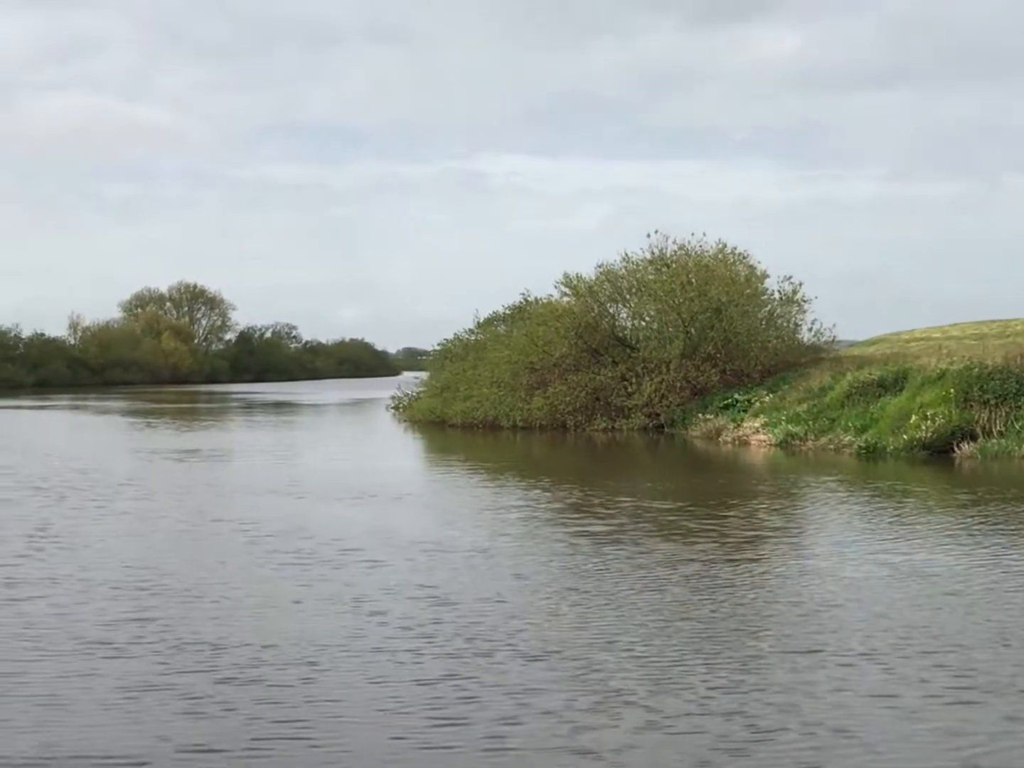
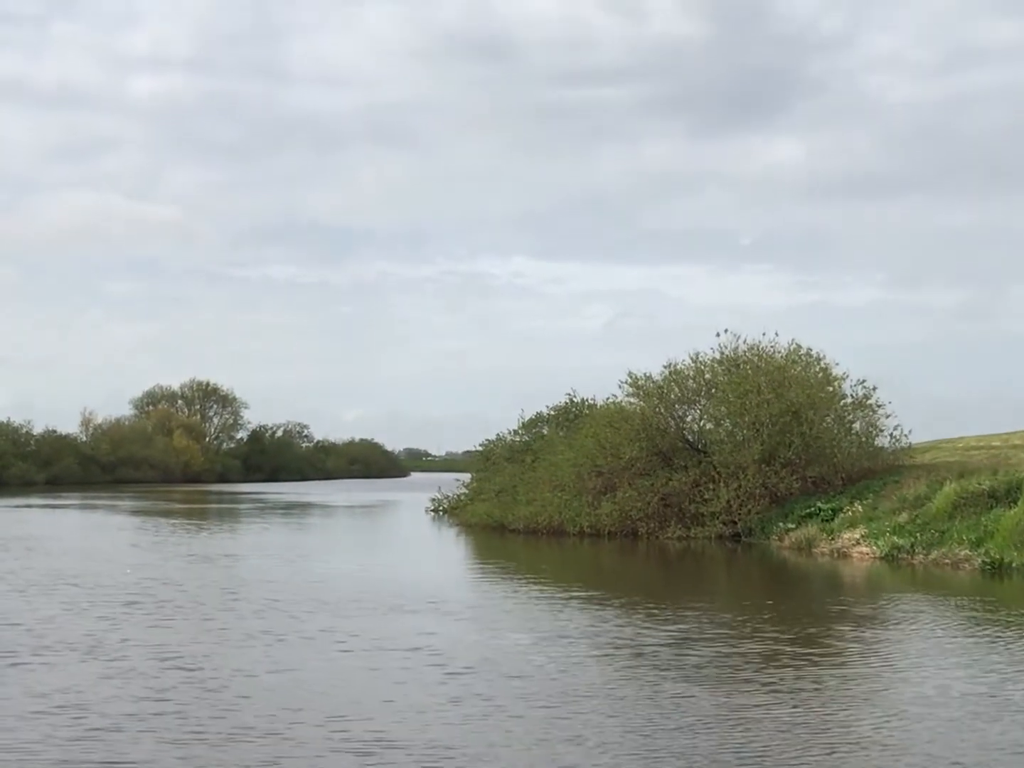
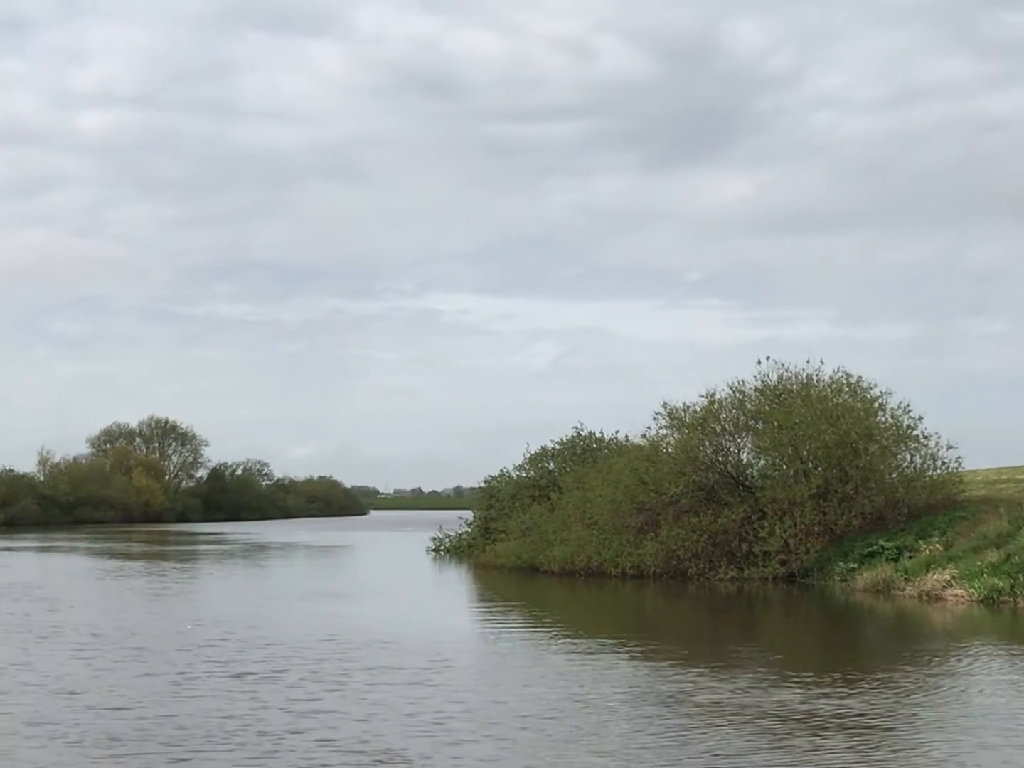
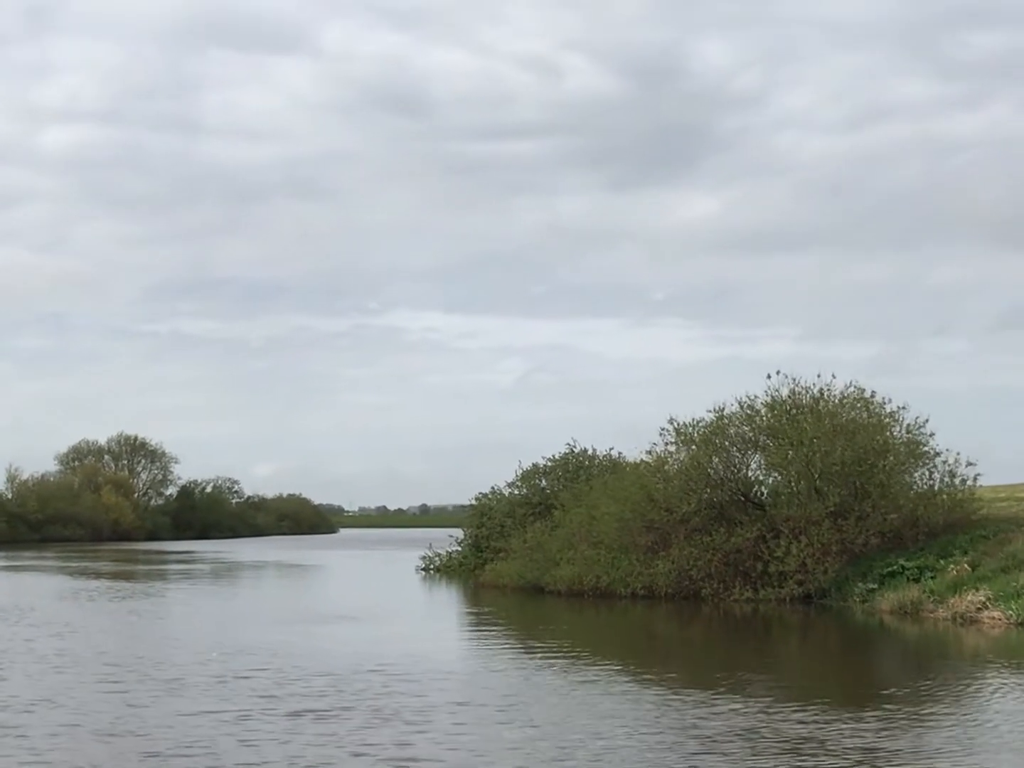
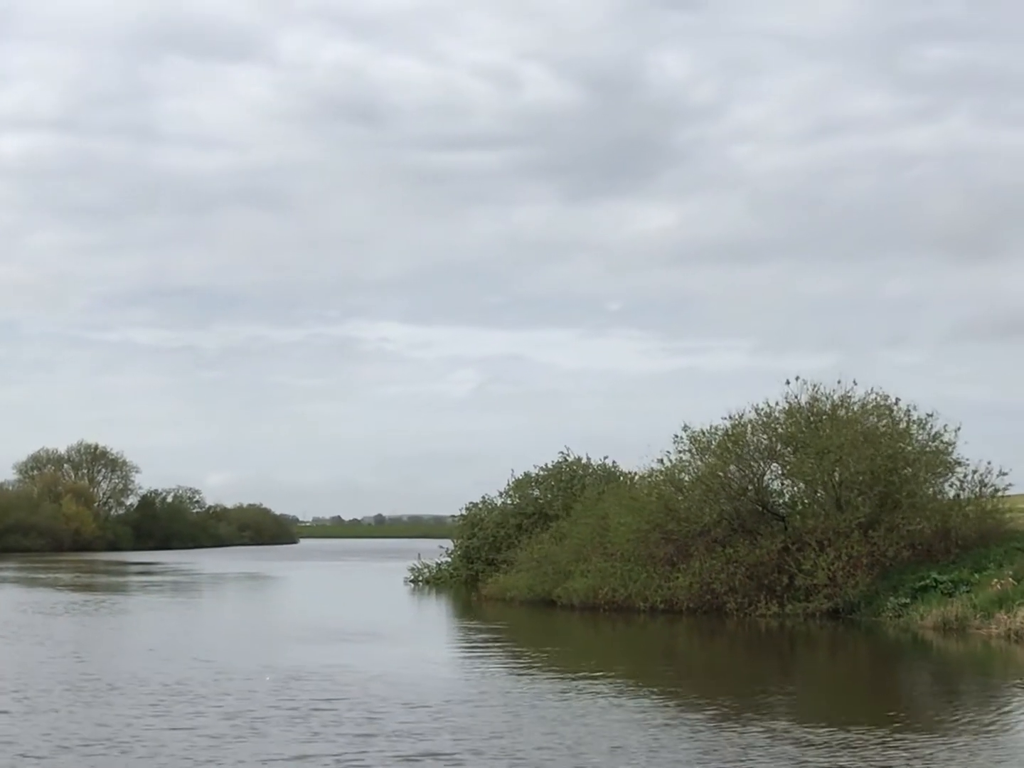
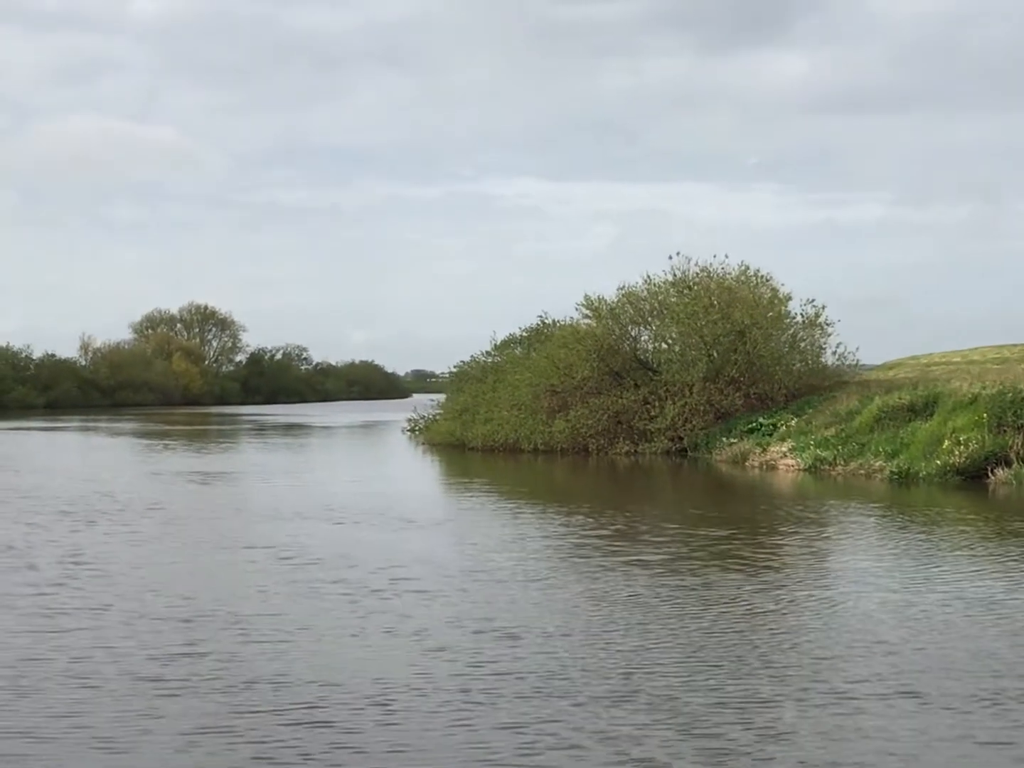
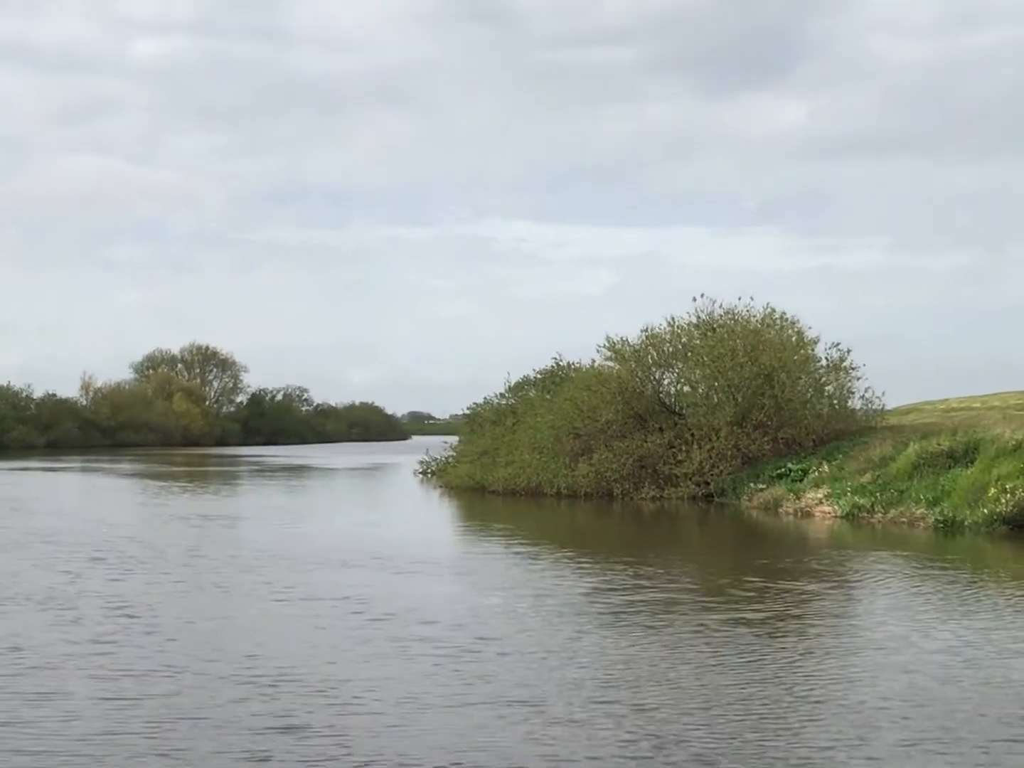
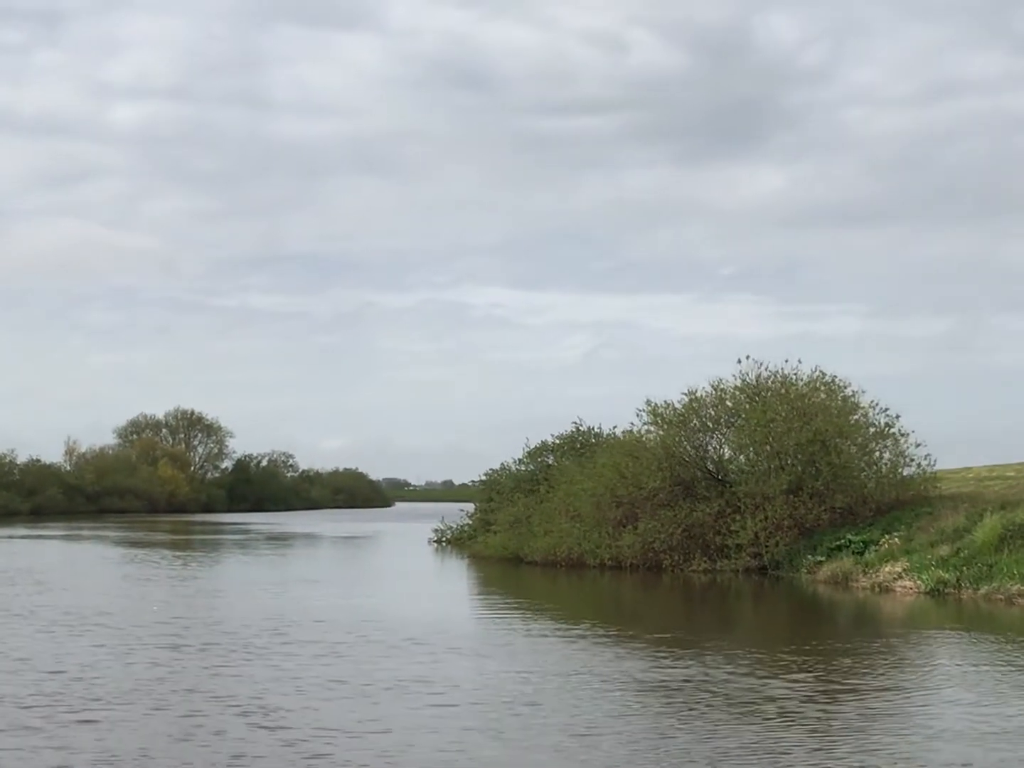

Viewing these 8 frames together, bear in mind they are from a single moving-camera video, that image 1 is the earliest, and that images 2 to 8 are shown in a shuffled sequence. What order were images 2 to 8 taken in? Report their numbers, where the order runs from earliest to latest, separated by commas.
6, 7, 2, 8, 3, 4, 5
